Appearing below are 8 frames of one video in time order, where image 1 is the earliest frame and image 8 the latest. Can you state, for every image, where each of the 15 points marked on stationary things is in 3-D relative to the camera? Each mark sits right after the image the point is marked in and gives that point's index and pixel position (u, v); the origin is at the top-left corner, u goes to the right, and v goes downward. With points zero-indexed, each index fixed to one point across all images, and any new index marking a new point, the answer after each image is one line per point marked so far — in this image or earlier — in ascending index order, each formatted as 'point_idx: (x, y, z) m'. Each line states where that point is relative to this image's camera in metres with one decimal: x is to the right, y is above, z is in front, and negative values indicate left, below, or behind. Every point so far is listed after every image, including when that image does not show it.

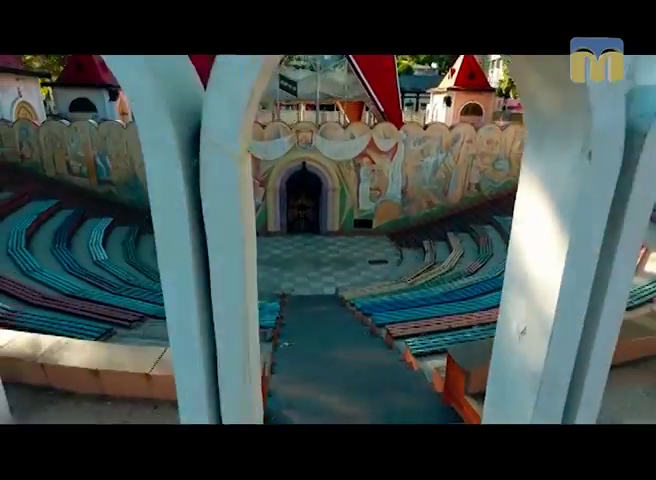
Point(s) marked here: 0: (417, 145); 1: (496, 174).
0: (+0.9, +1.0, +7.6) m
1: (+1.8, +0.7, +7.9) m
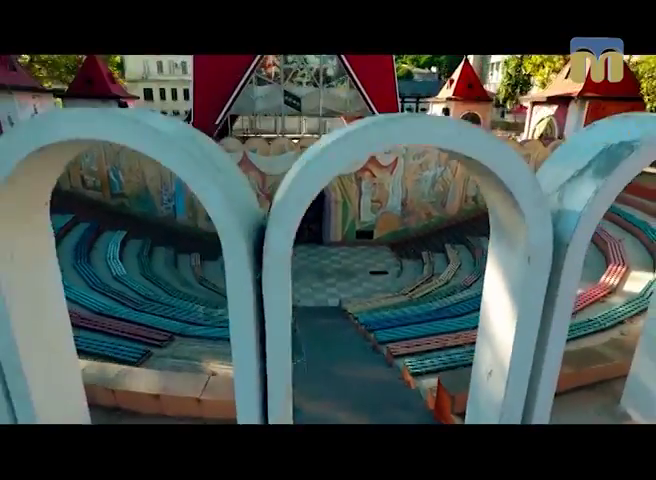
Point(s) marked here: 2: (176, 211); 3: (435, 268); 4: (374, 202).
0: (+1.0, +0.9, +8.0) m
1: (+1.8, +0.6, +8.3) m
2: (-1.7, +0.3, +7.9) m
3: (+1.1, -0.3, +7.3) m
4: (+0.6, +0.4, +8.2) m
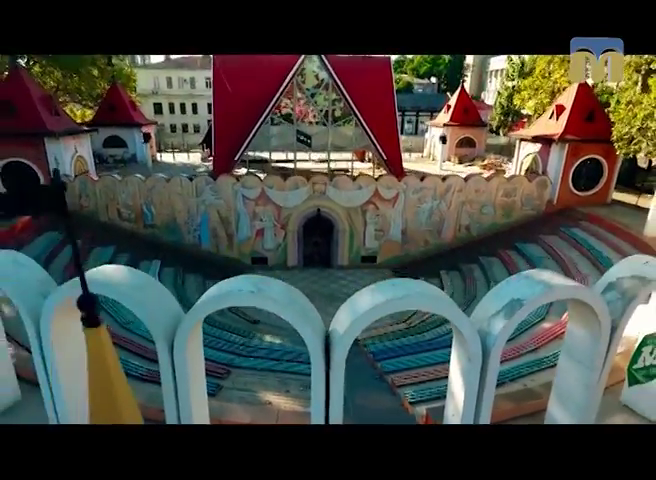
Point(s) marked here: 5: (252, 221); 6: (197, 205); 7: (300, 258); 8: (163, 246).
0: (+1.1, +0.6, +9.0) m
1: (+1.9, +0.3, +9.3) m
2: (-1.6, 0.0, +8.9) m
3: (+1.2, -0.5, +8.2) m
4: (+0.7, +0.1, +9.2) m
5: (-0.9, +0.4, +8.8) m
6: (-1.6, +0.5, +8.7) m
7: (-0.4, -0.2, +9.3) m
8: (-2.0, -0.1, +8.7) m
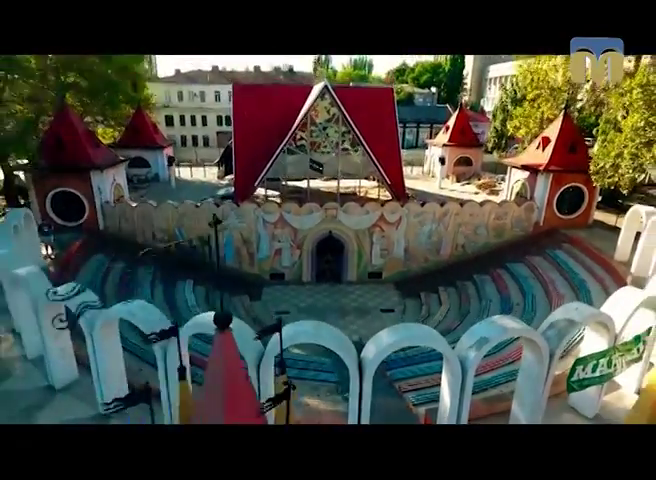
0: (+1.2, +0.3, +10.1) m
1: (+2.1, 0.0, +10.4) m
2: (-1.5, -0.2, +10.0) m
3: (+1.3, -0.8, +9.3) m
4: (+0.8, -0.2, +10.3) m
5: (-0.8, +0.1, +9.9) m
6: (-1.5, +0.2, +9.8) m
7: (-0.2, -0.5, +10.4) m
8: (-1.9, -0.3, +9.8) m
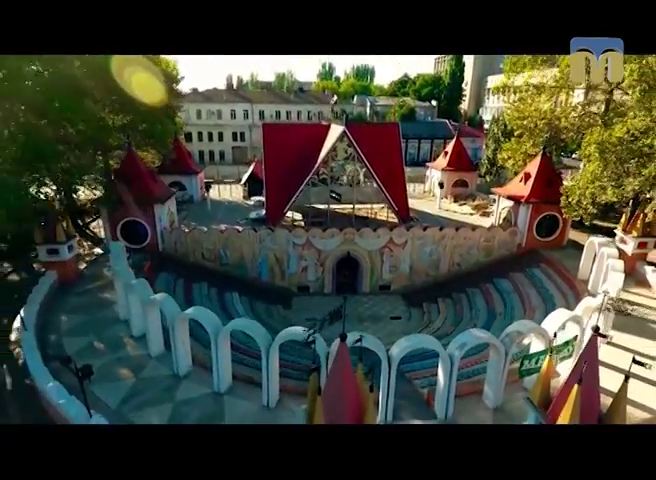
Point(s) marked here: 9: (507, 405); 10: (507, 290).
0: (+1.5, 0.0, +12.2) m
1: (+2.4, -0.3, +12.4) m
2: (-1.2, -0.6, +12.1) m
3: (+1.6, -1.1, +11.4) m
4: (+1.1, -0.5, +12.3) m
5: (-0.5, -0.2, +12.0) m
6: (-1.2, -0.1, +11.9) m
7: (+0.1, -0.8, +12.4) m
8: (-1.5, -0.7, +11.9) m
9: (+1.4, -1.3, +5.6) m
10: (+2.7, -0.8, +10.9) m
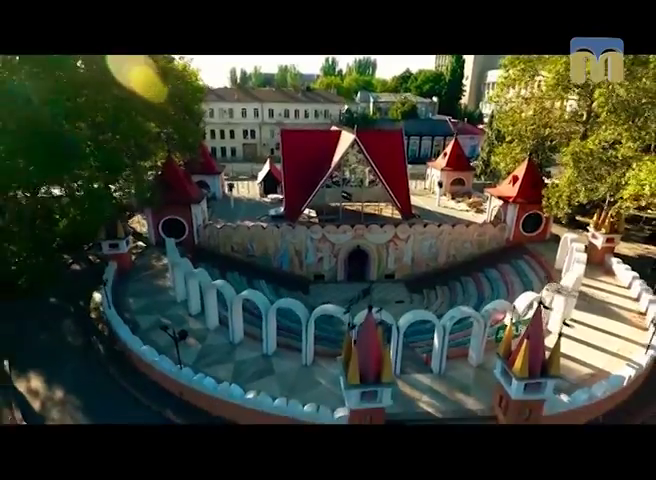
0: (+1.8, +0.1, +14.0) m
1: (+2.6, -0.2, +14.2) m
2: (-0.9, -0.5, +13.9) m
3: (+1.9, -1.0, +13.2) m
4: (+1.4, -0.4, +14.2) m
5: (-0.2, -0.1, +13.8) m
6: (-0.9, 0.0, +13.7) m
7: (+0.3, -0.7, +14.2) m
8: (-1.3, -0.6, +13.7) m
9: (+1.6, -1.3, +7.4) m
10: (+2.9, -0.7, +12.8) m
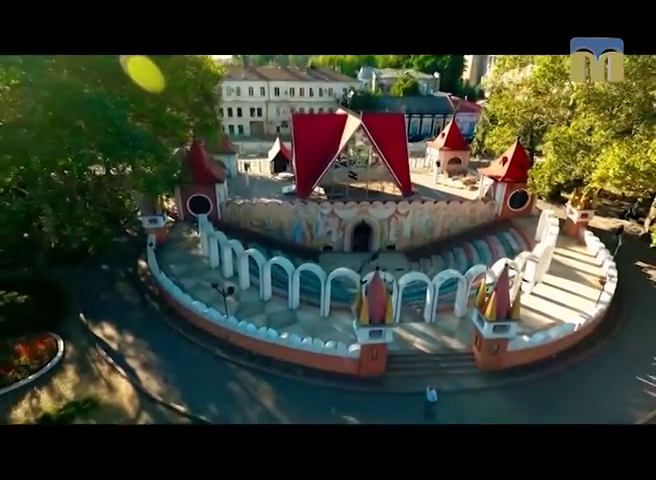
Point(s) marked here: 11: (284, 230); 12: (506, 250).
0: (+2.0, +0.6, +15.7) m
1: (+2.8, +0.4, +16.0) m
2: (-0.7, +0.1, +15.6) m
3: (+2.1, -0.5, +15.0) m
4: (+1.5, +0.2, +15.9) m
5: (0.0, +0.4, +15.5) m
6: (-0.8, +0.5, +15.4) m
7: (+0.5, -0.1, +16.0) m
8: (-1.1, 0.0, +15.5) m
9: (+1.8, -1.0, +9.2) m
10: (+3.1, -0.2, +14.5) m
11: (-1.0, +0.2, +15.6) m
12: (+3.5, -0.1, +14.4) m
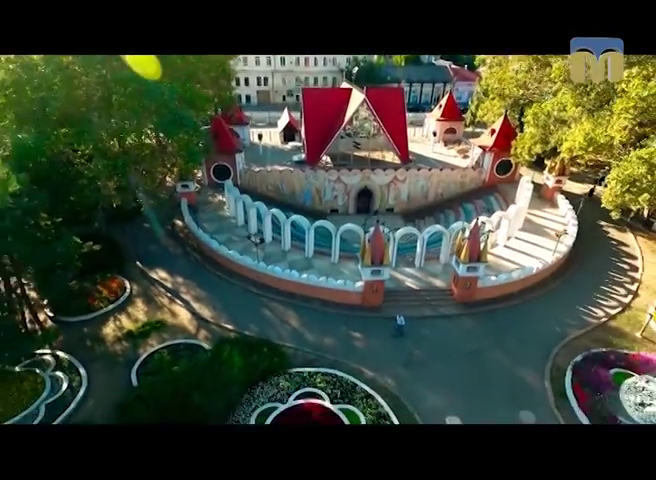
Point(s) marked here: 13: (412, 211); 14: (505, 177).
0: (+2.1, +1.5, +17.8) m
1: (+3.0, +1.3, +18.1) m
2: (-0.6, +1.0, +17.8) m
3: (+2.2, +0.4, +17.1) m
4: (+1.7, +1.1, +18.0) m
5: (+0.1, +1.3, +17.6) m
6: (-0.6, +1.4, +17.5) m
7: (+0.7, +0.8, +18.1) m
8: (-1.0, +0.9, +17.6) m
9: (+1.9, -0.4, +11.4) m
10: (+3.3, +0.7, +16.6) m
11: (-0.8, +1.1, +17.7) m
12: (+3.7, +0.7, +16.5) m
13: (+2.1, +0.7, +18.0) m
14: (+4.5, +1.6, +18.4) m
